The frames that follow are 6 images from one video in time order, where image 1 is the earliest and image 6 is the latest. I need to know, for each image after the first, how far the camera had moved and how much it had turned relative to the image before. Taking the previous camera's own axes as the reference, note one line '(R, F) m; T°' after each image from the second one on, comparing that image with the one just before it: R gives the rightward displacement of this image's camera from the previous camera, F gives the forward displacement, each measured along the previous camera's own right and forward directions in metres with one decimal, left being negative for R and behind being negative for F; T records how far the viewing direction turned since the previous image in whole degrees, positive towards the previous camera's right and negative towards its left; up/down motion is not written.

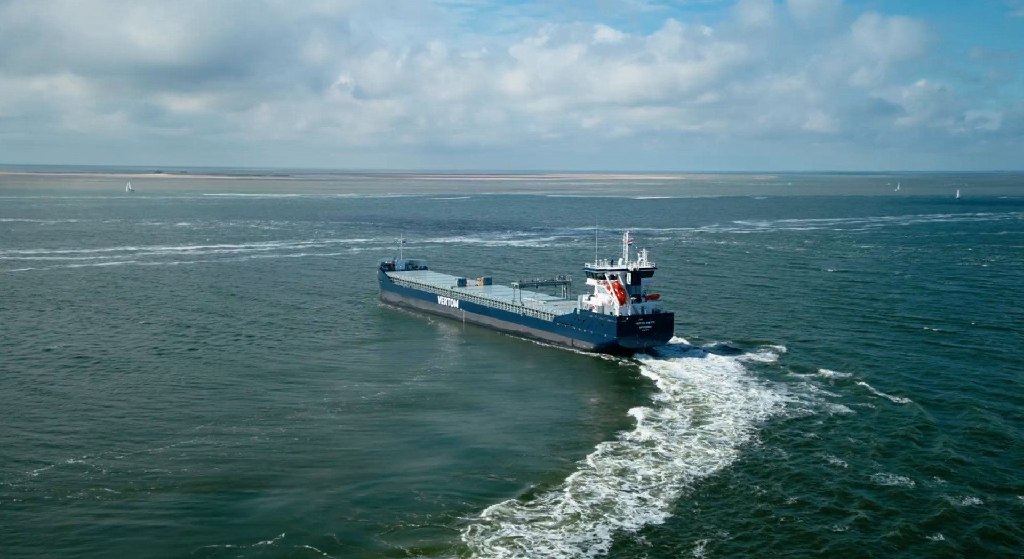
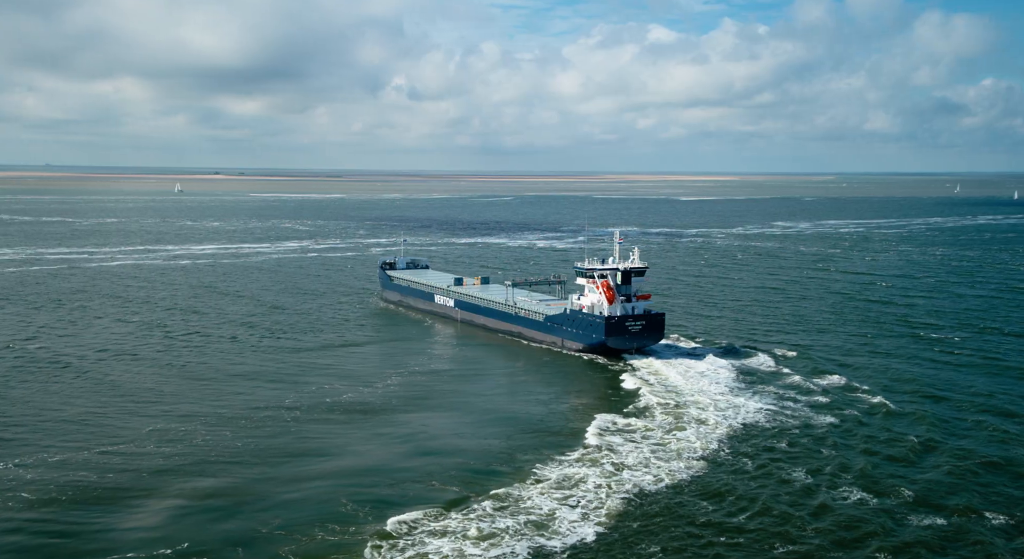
(+2.9, +1.8) m; -2°
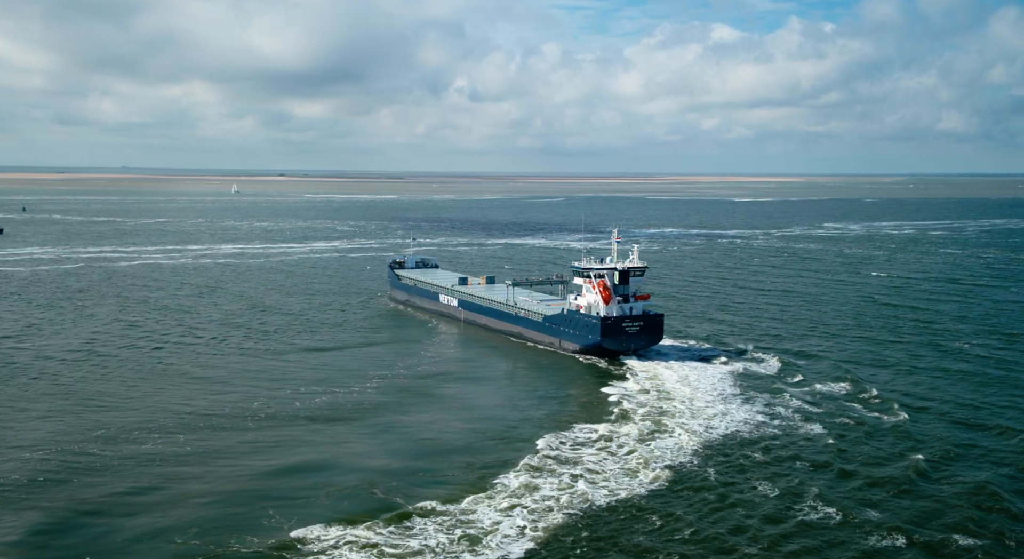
(+2.8, +1.9) m; -2°
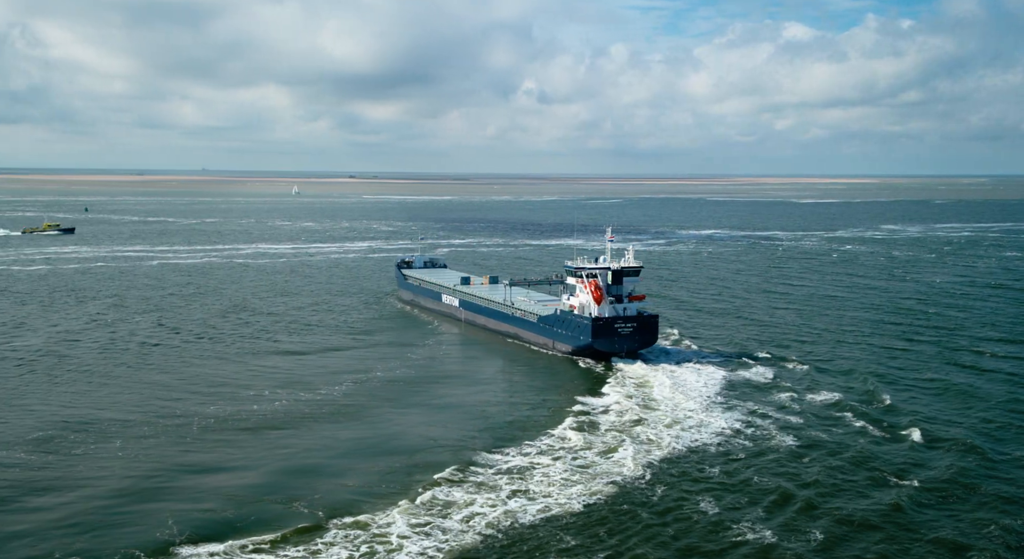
(+3.2, +2.1) m; -2°
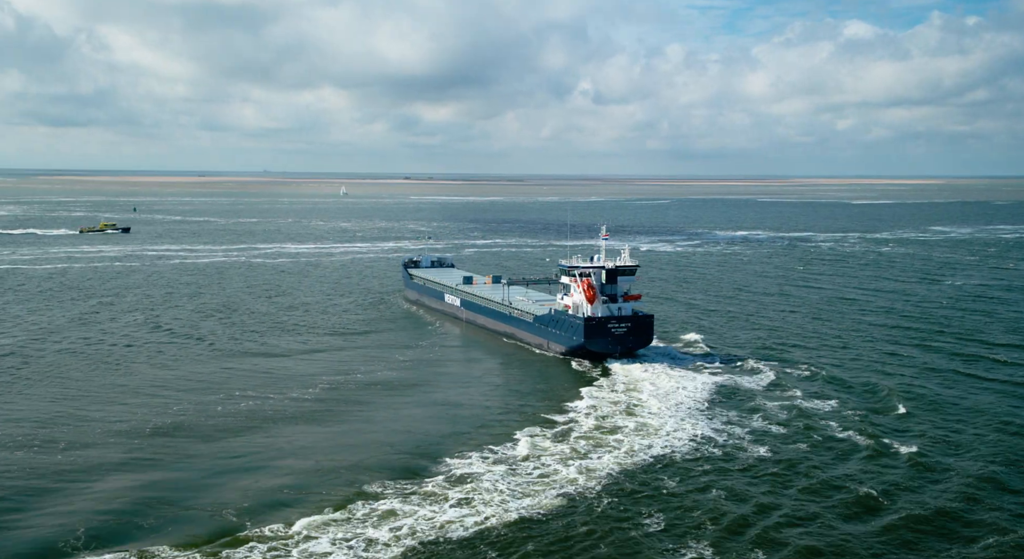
(+2.6, +1.6) m; -2°
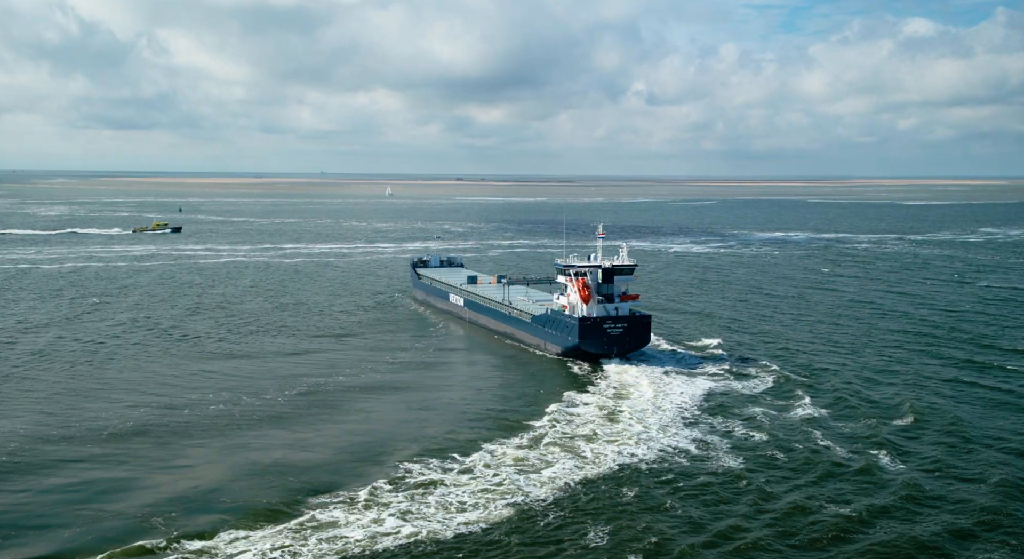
(+2.4, +1.4) m; -2°
